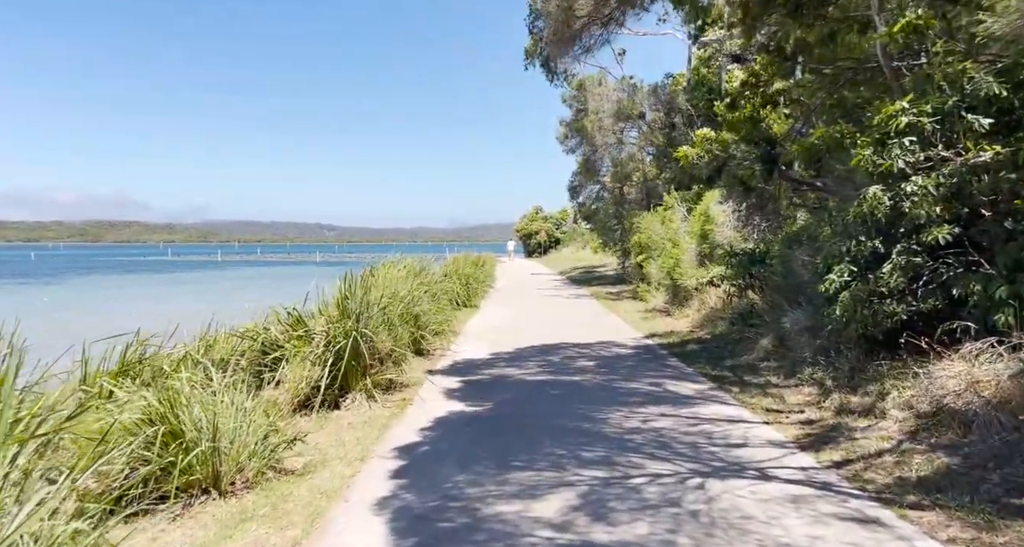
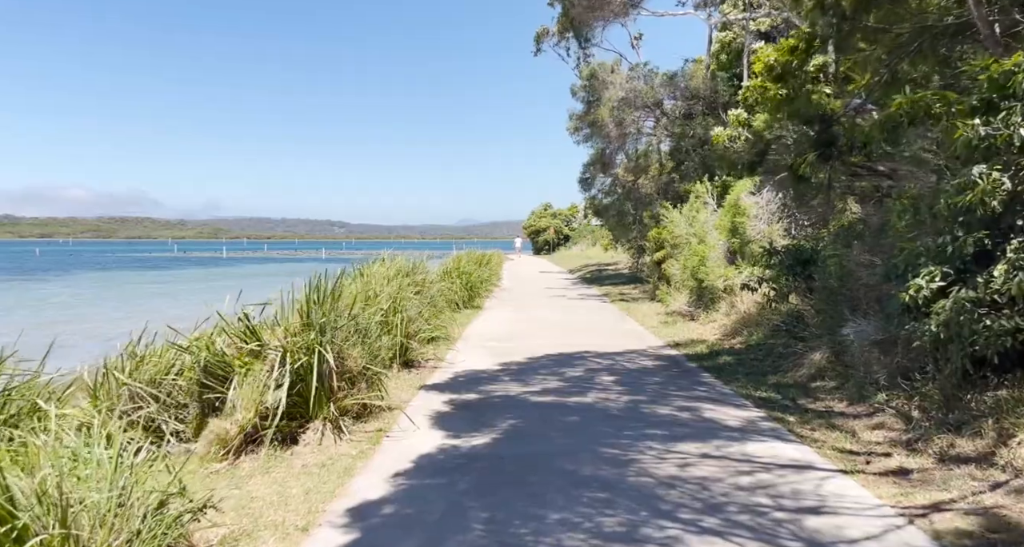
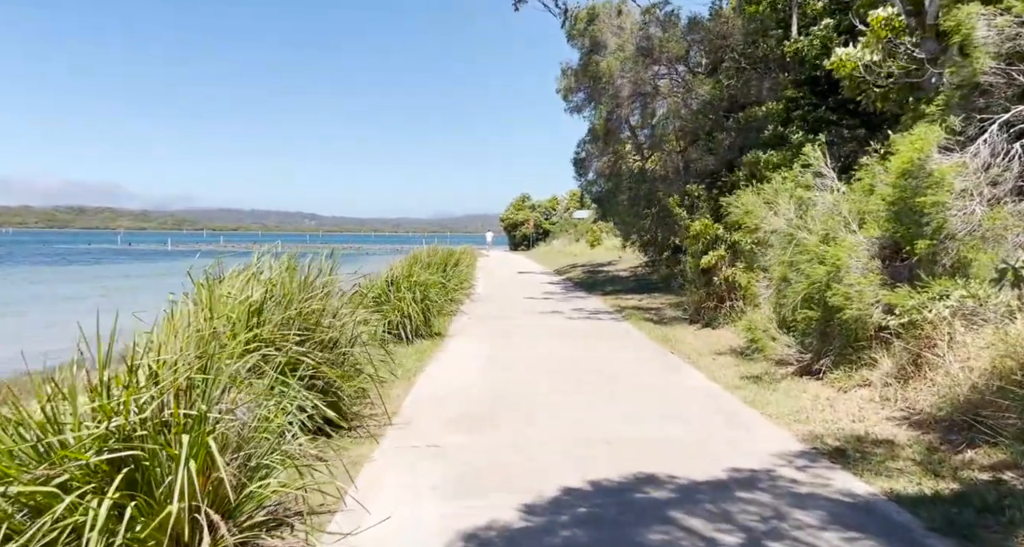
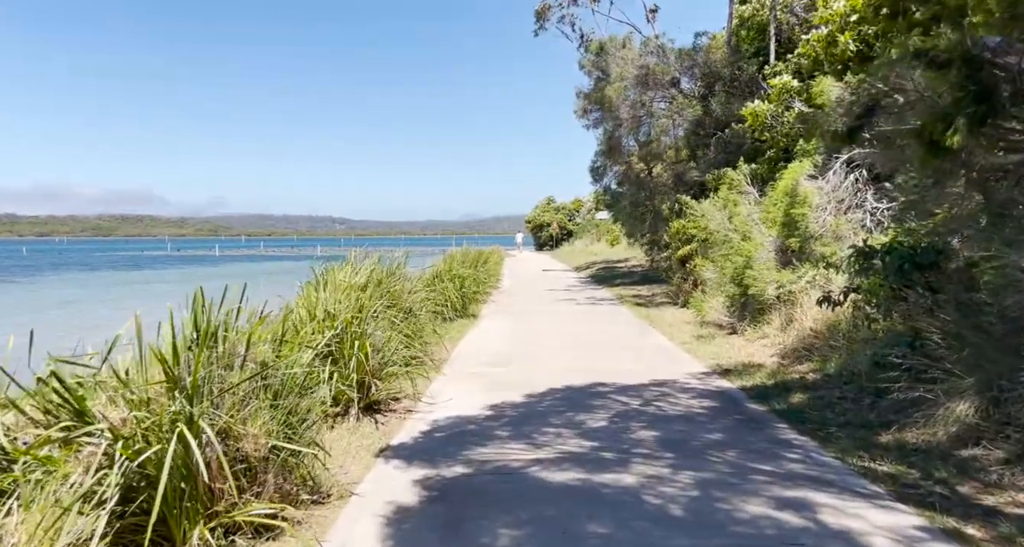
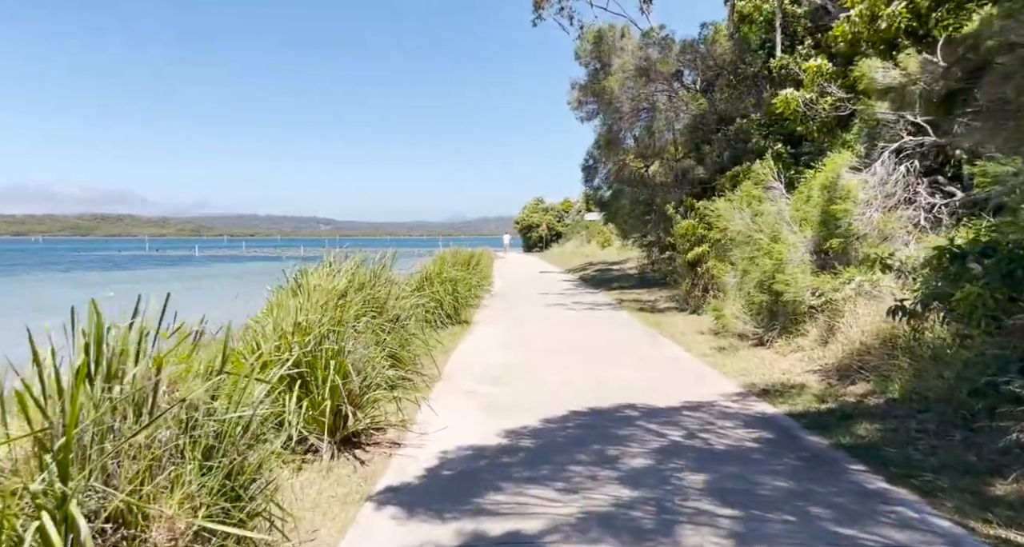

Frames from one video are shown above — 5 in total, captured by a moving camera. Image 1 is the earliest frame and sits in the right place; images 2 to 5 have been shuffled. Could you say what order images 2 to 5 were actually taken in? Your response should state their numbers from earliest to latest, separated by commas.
2, 4, 5, 3
